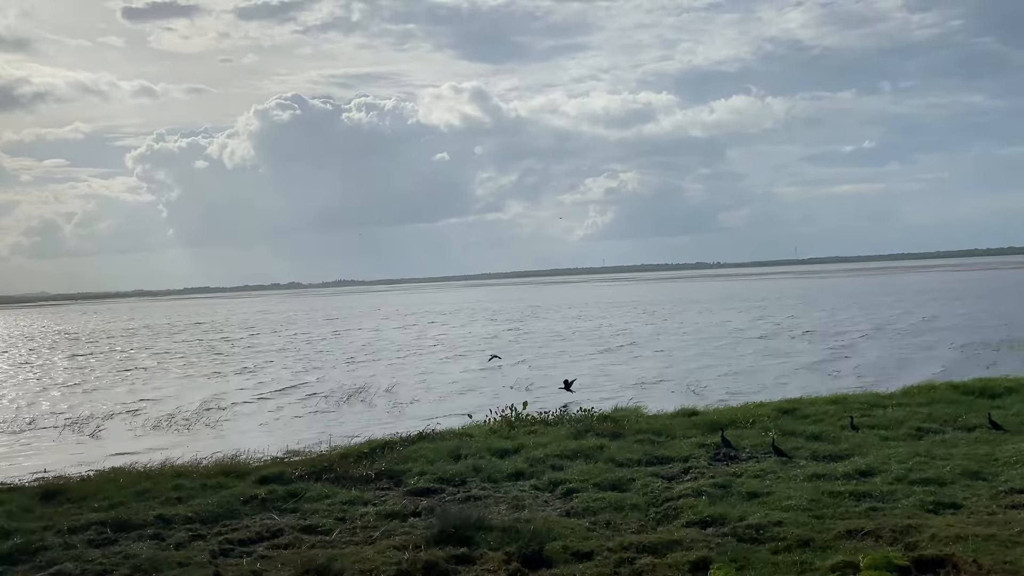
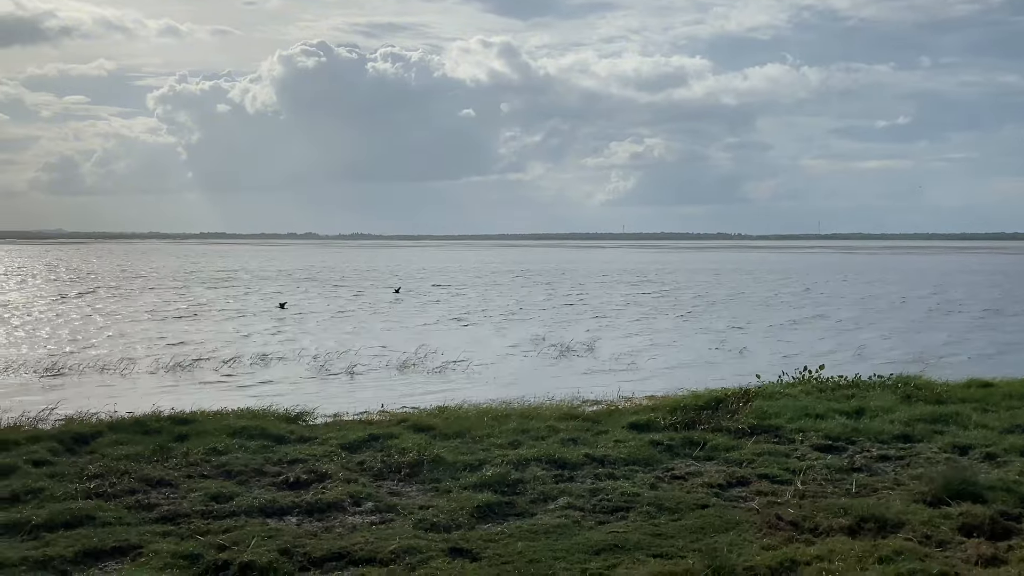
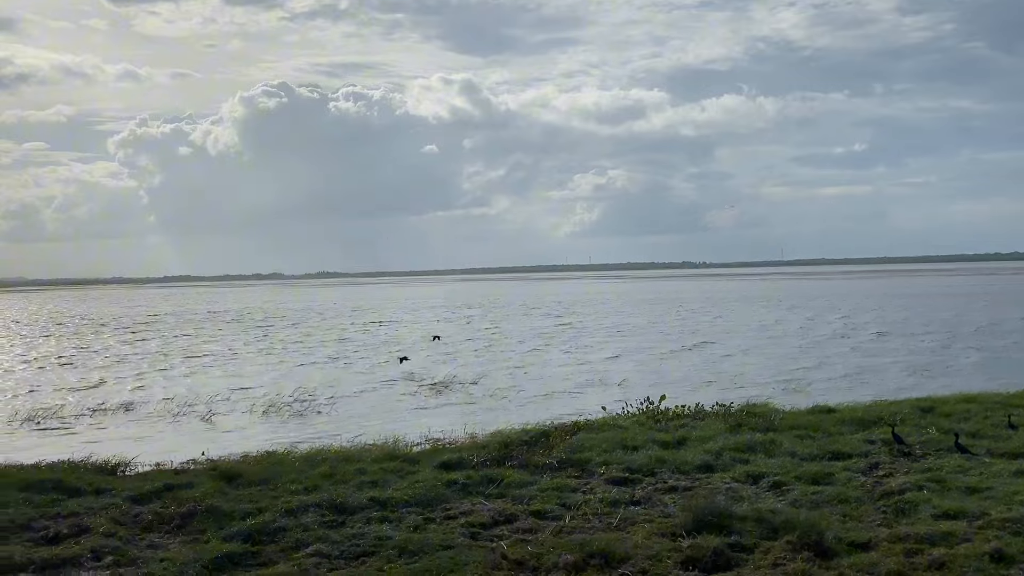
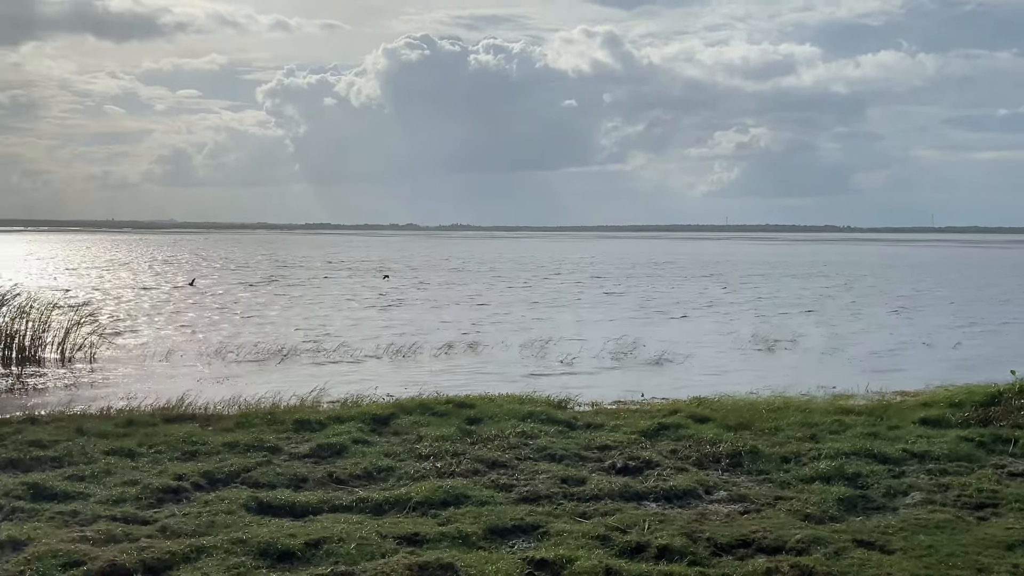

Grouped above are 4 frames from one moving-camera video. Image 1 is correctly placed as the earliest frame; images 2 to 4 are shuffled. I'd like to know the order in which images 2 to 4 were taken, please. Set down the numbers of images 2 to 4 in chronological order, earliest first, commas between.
3, 2, 4
